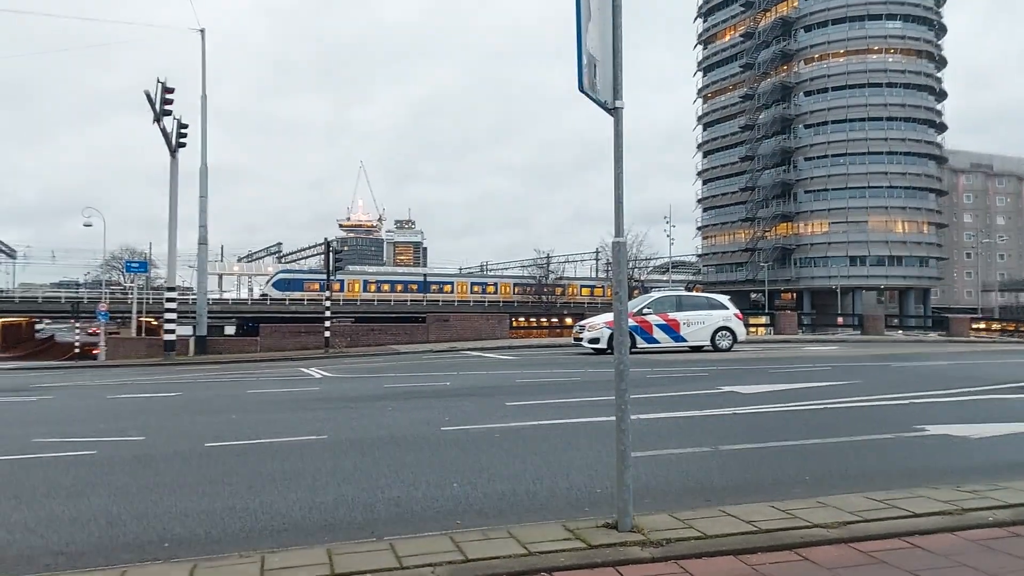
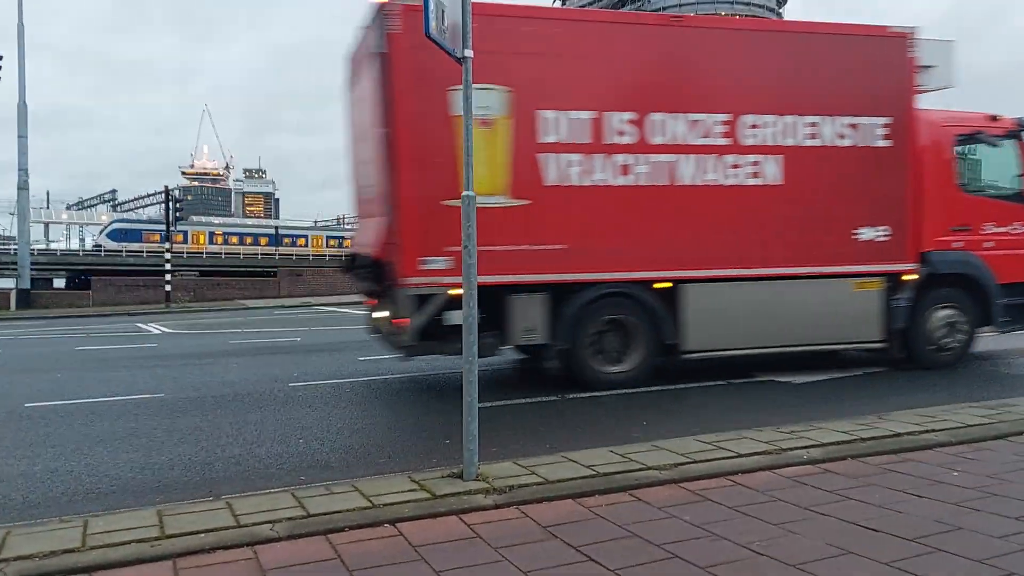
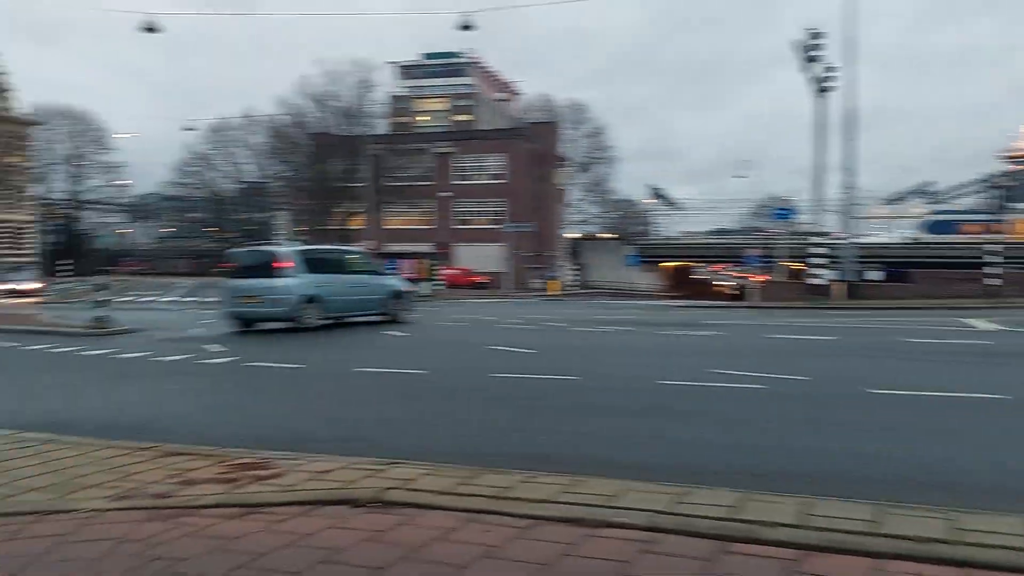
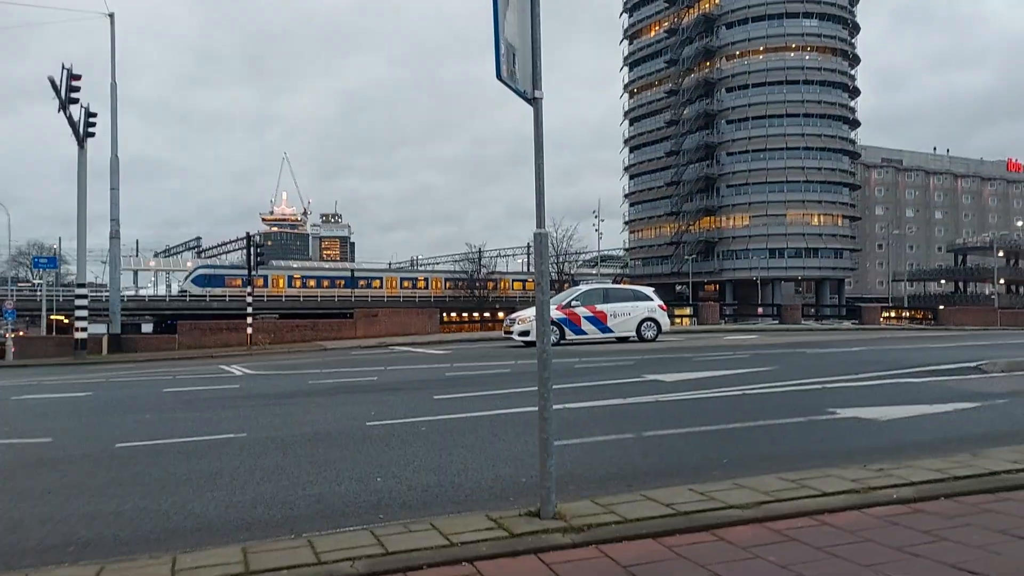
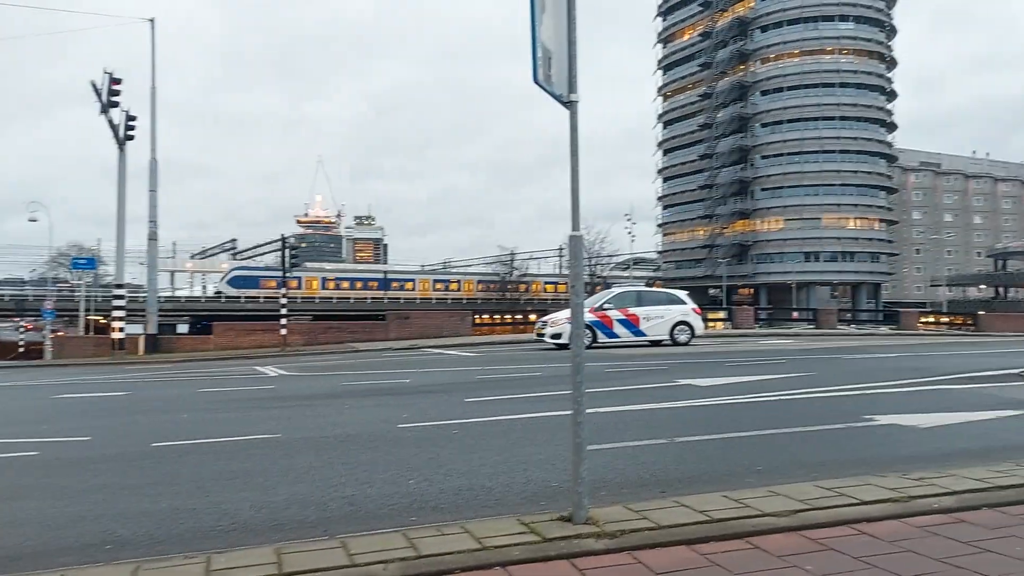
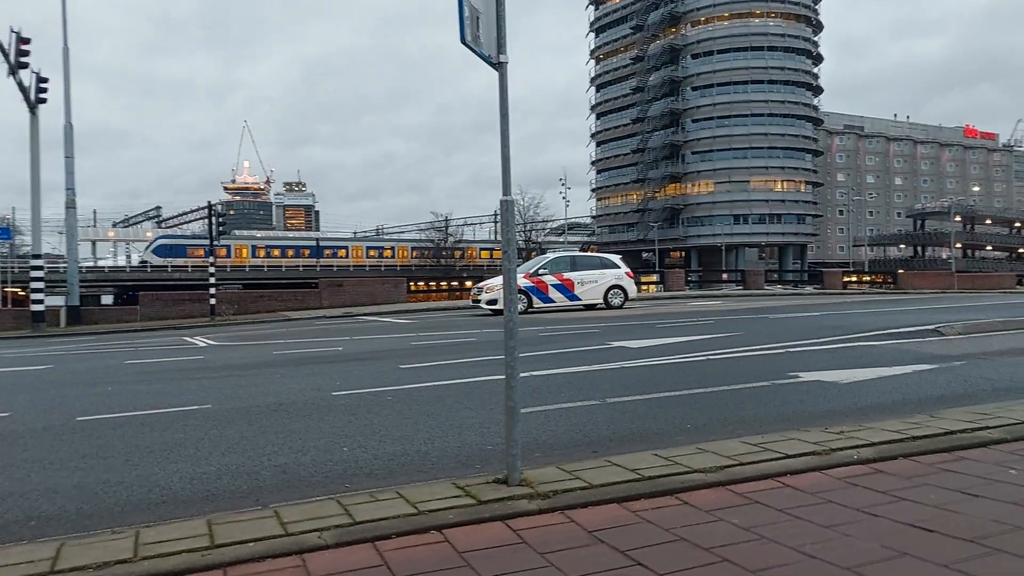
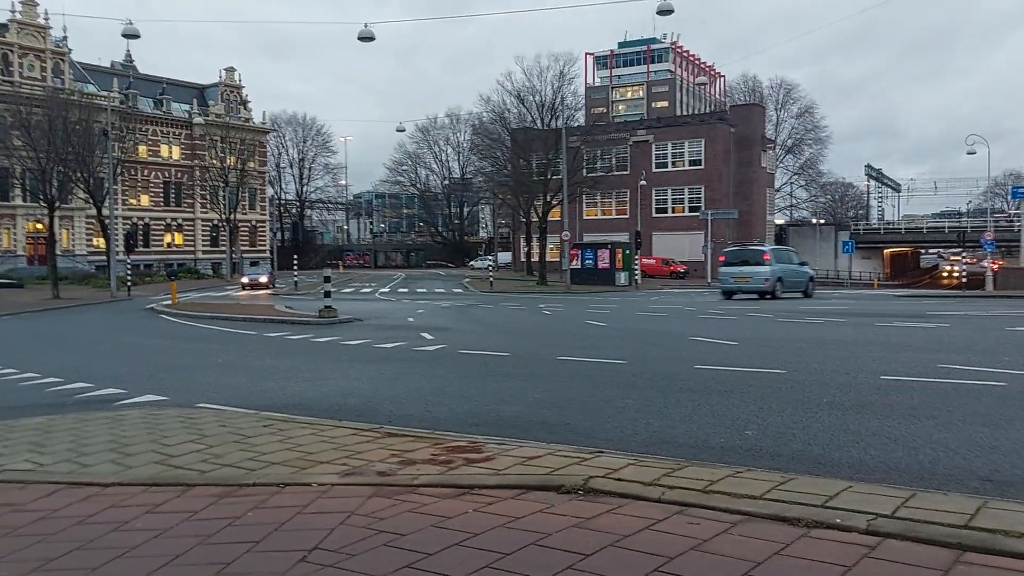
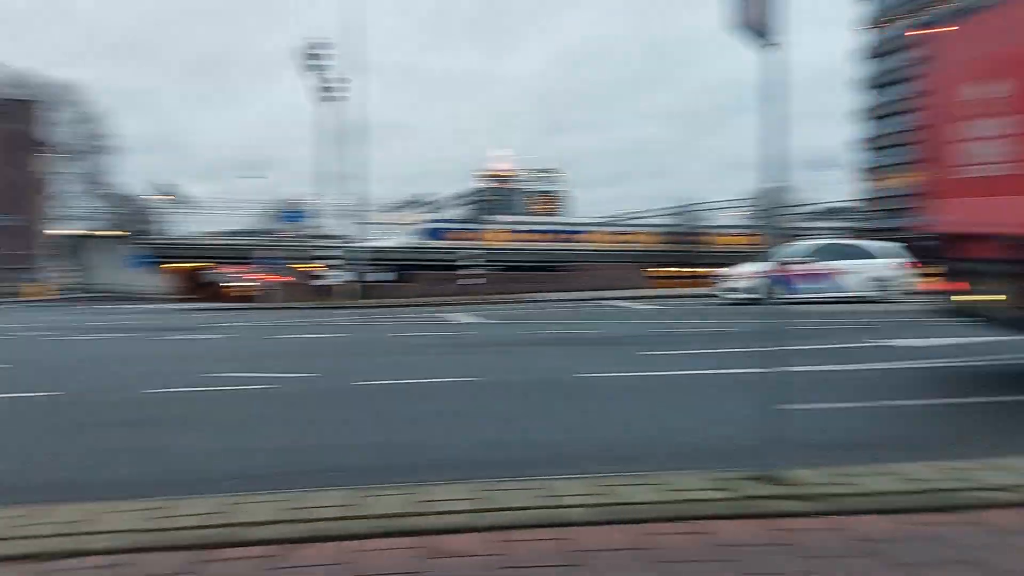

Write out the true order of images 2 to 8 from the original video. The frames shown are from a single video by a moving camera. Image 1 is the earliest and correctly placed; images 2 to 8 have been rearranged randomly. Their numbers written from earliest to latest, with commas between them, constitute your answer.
5, 4, 6, 2, 8, 3, 7
